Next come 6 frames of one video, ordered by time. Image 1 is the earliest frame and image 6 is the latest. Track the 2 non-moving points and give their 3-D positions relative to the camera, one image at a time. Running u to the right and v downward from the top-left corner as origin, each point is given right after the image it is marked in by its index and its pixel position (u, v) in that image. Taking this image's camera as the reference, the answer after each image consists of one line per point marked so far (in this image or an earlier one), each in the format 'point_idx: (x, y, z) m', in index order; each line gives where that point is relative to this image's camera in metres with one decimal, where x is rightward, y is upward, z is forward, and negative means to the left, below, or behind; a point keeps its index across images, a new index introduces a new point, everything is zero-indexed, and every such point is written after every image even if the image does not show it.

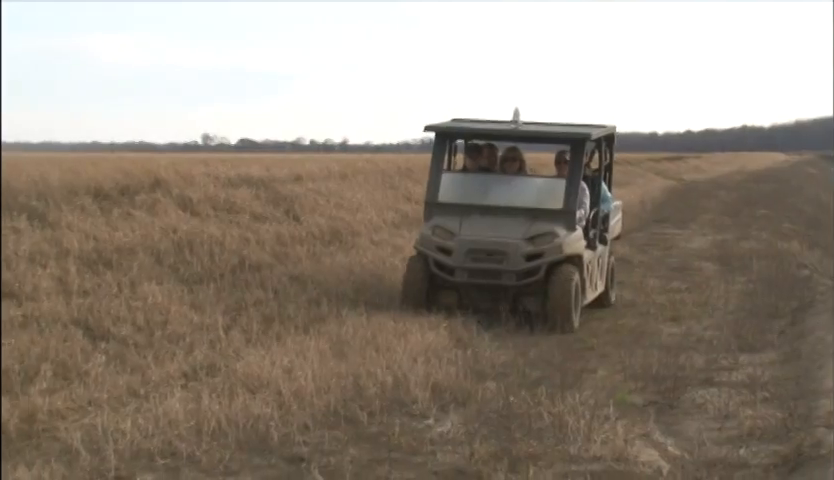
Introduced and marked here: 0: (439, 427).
0: (+0.1, -0.7, +5.2) m
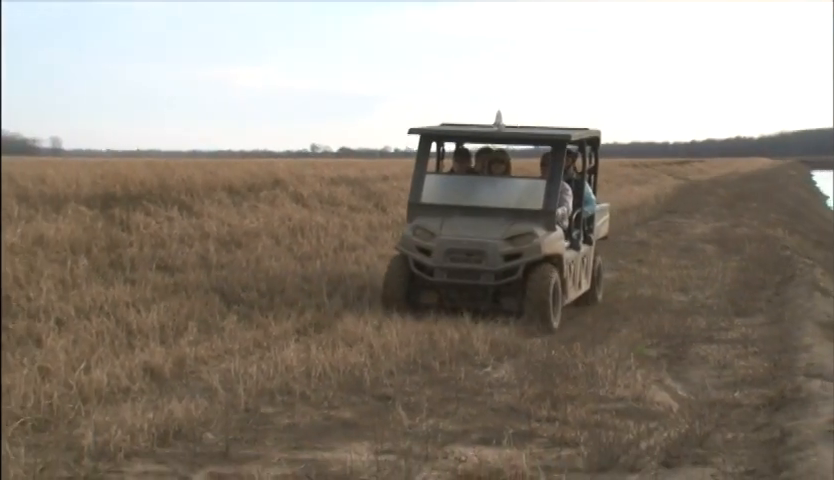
0: (+0.4, -0.7, +6.4) m
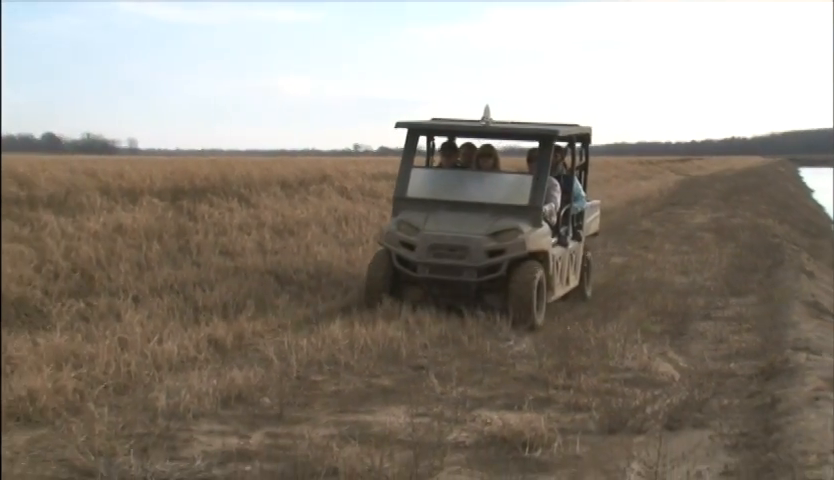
0: (+0.6, -0.6, +7.2) m
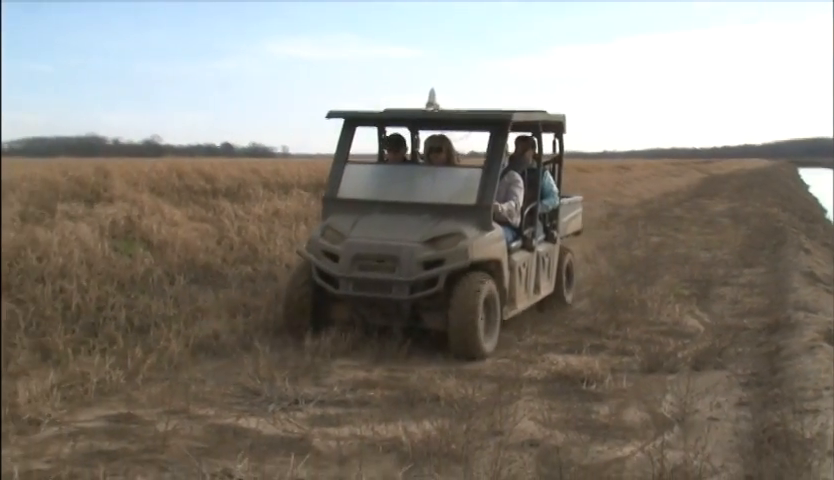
0: (+1.2, -0.5, +9.1) m
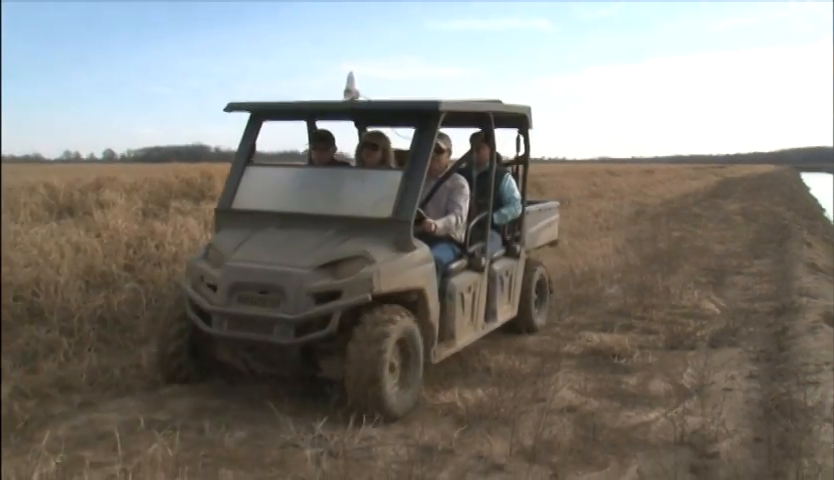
0: (+1.6, -0.5, +10.5) m
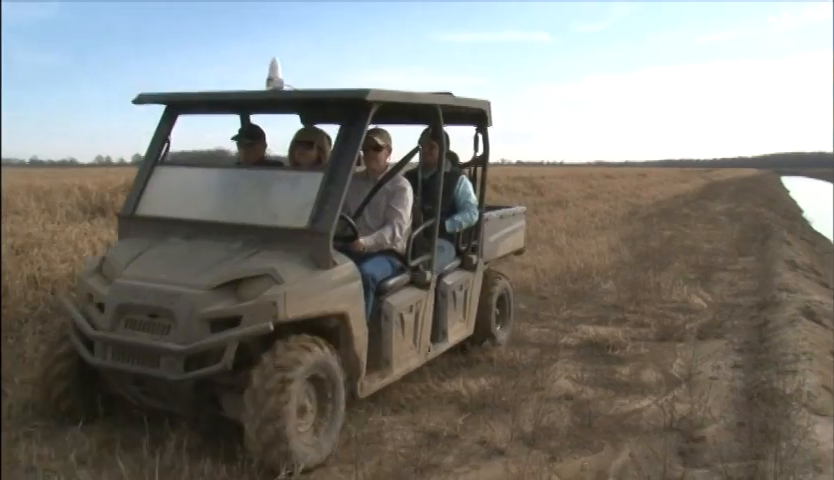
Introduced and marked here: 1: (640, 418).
0: (+1.7, -0.4, +11.1) m
1: (+1.5, -1.2, +8.3) m
